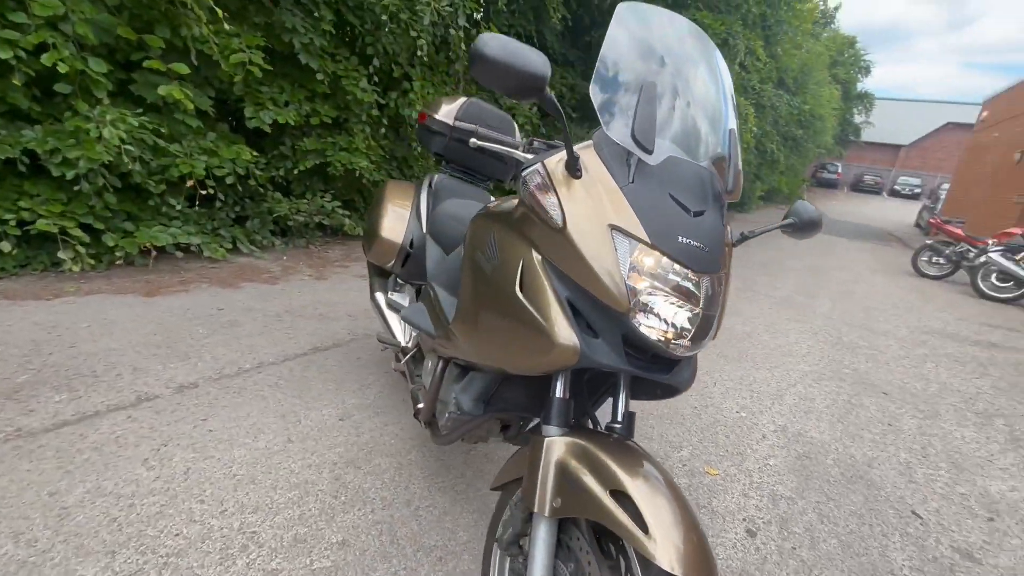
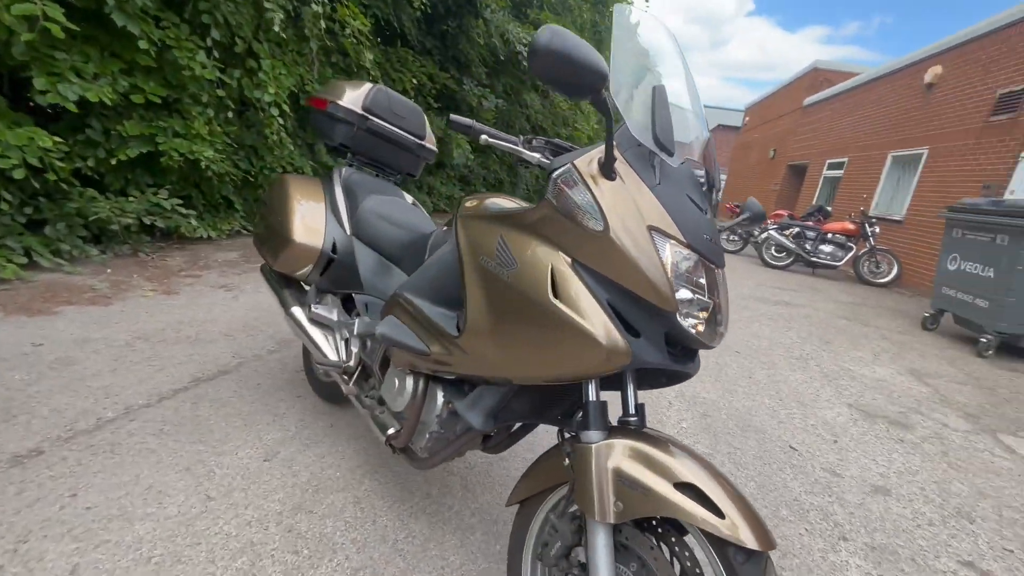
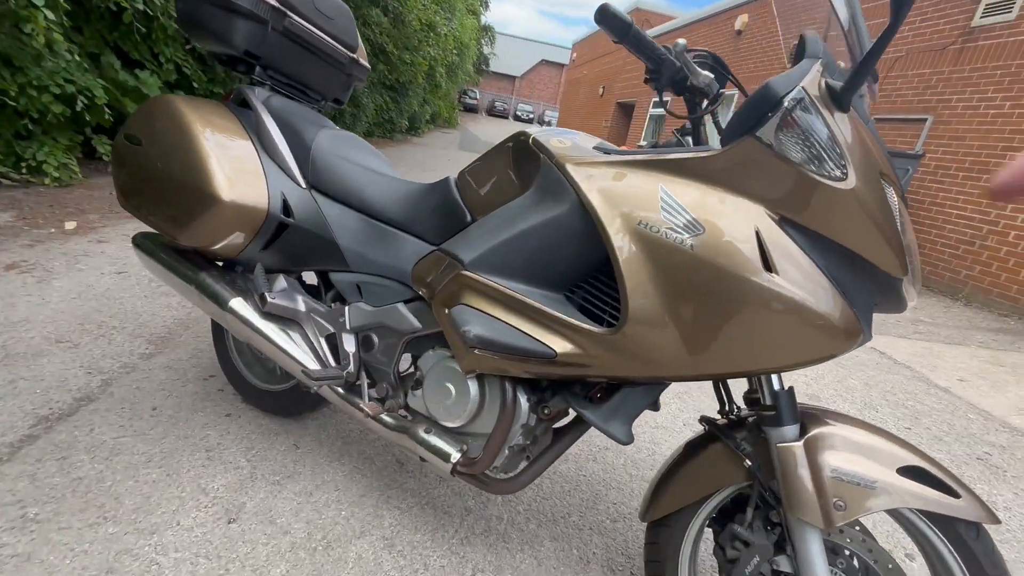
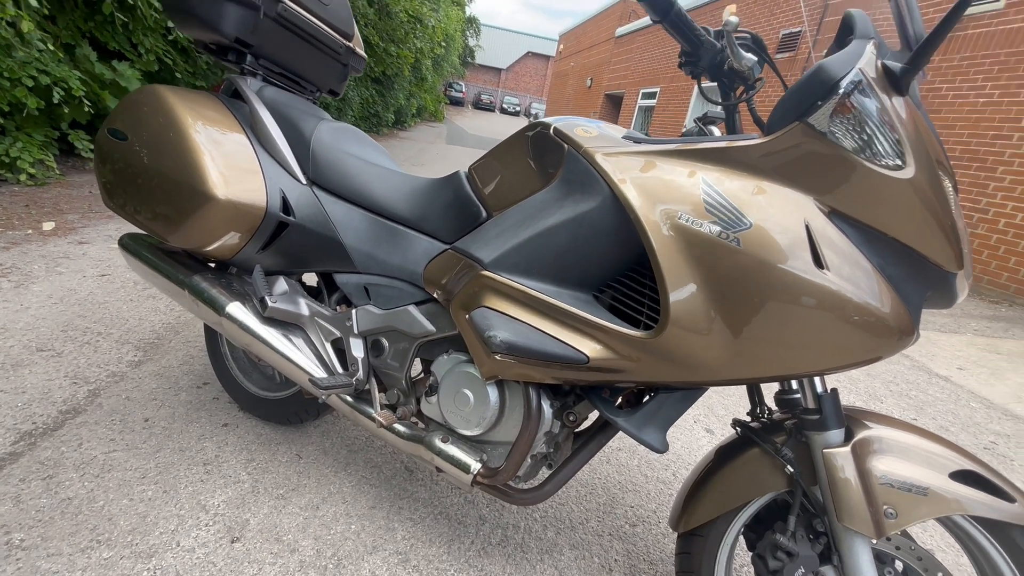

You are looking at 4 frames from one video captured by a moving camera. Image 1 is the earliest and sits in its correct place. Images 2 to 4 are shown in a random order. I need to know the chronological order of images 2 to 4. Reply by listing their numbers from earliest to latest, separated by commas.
2, 3, 4
